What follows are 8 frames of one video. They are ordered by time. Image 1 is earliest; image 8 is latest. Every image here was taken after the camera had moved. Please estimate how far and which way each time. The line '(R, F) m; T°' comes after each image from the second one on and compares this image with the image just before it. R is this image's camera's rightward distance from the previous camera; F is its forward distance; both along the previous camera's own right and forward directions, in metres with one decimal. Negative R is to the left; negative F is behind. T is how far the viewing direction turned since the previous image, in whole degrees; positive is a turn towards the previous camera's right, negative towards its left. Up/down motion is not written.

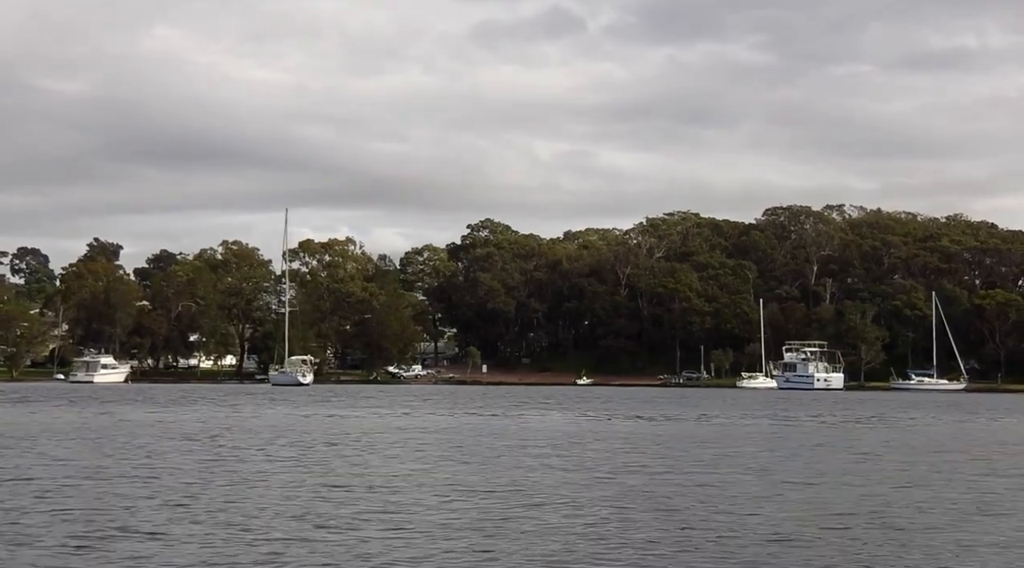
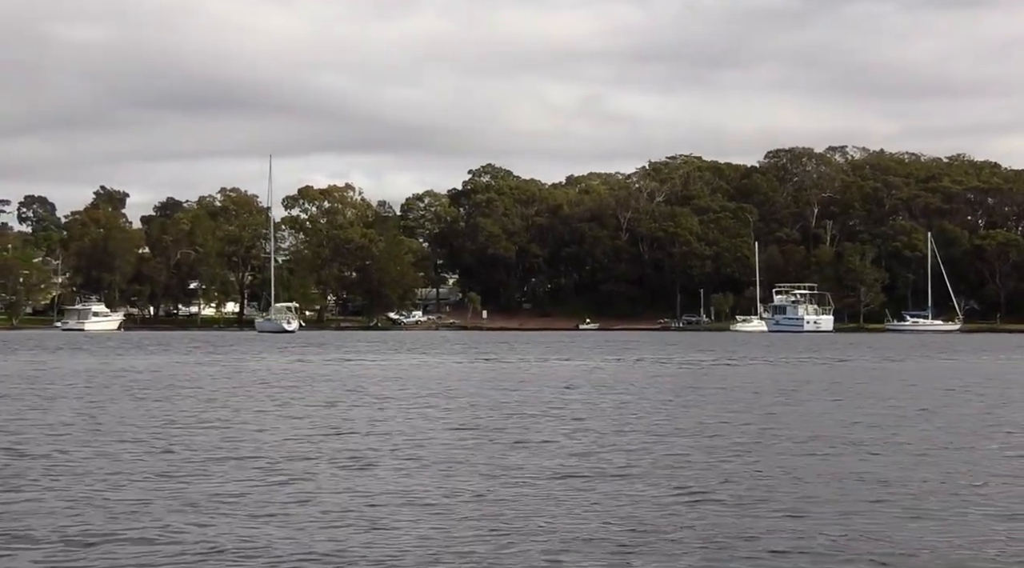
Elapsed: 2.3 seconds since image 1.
(+0.4, +0.8) m; 0°
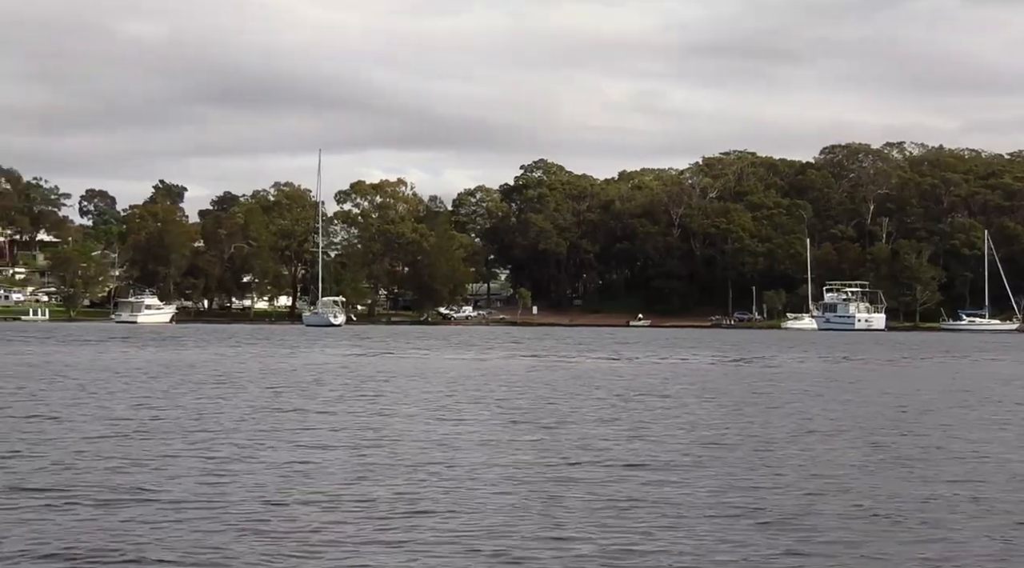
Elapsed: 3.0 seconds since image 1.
(+0.2, +0.7) m; -2°
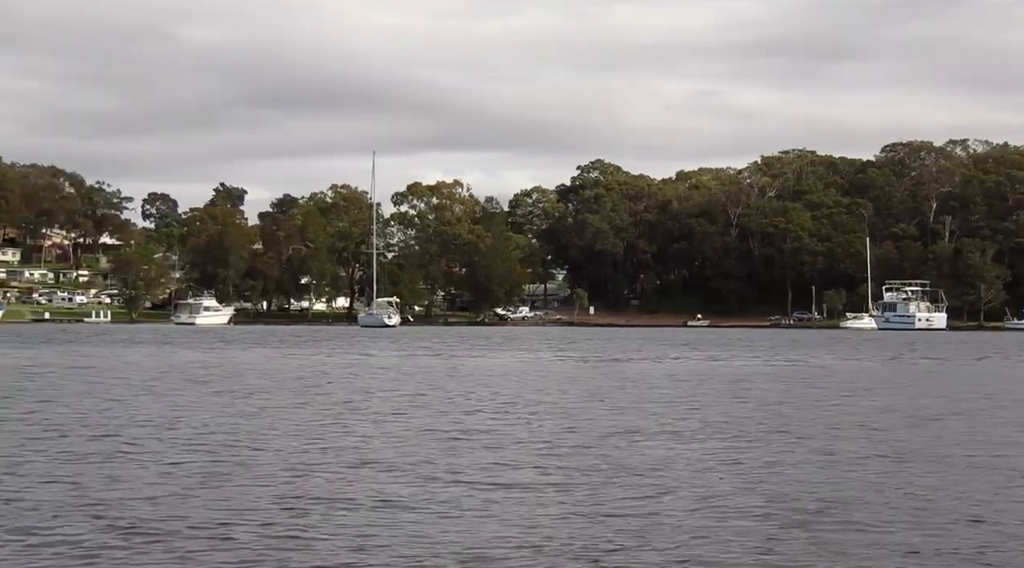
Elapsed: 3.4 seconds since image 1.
(+0.1, +0.4) m; -2°
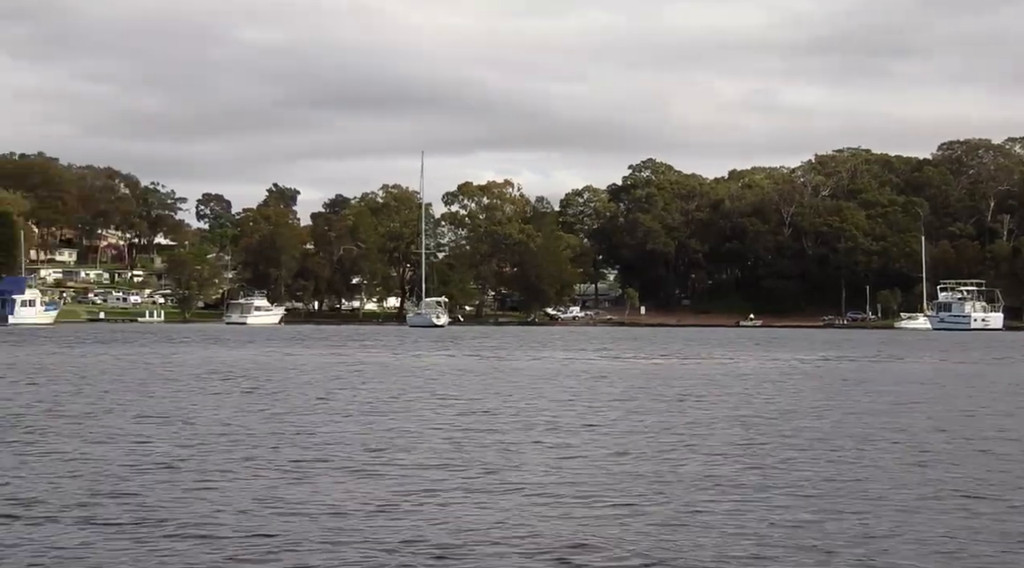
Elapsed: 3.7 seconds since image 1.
(0.0, +0.4) m; -2°
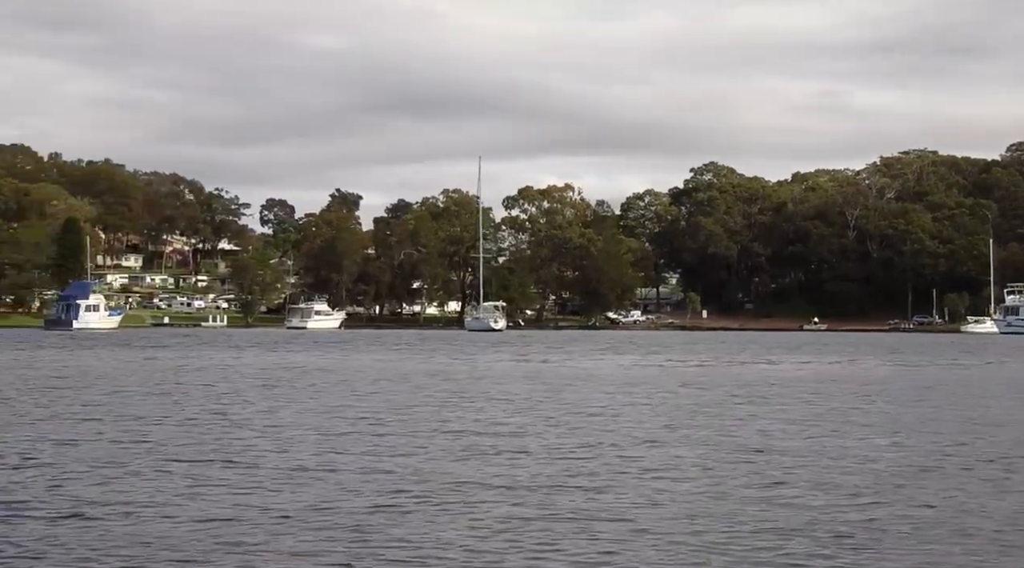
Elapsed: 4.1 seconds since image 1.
(+0.1, +0.4) m; -2°
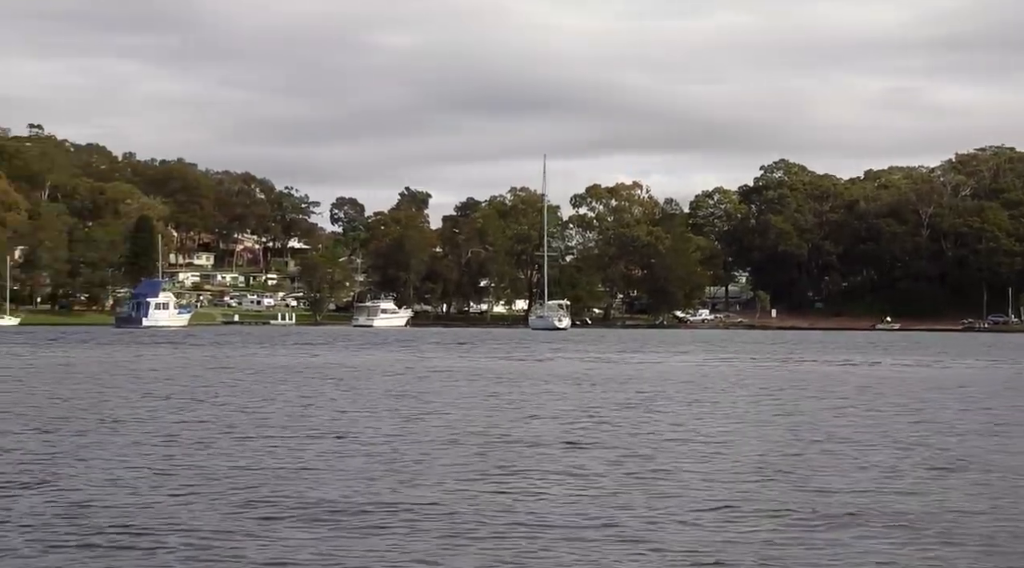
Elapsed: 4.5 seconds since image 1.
(+0.1, +0.6) m; -3°
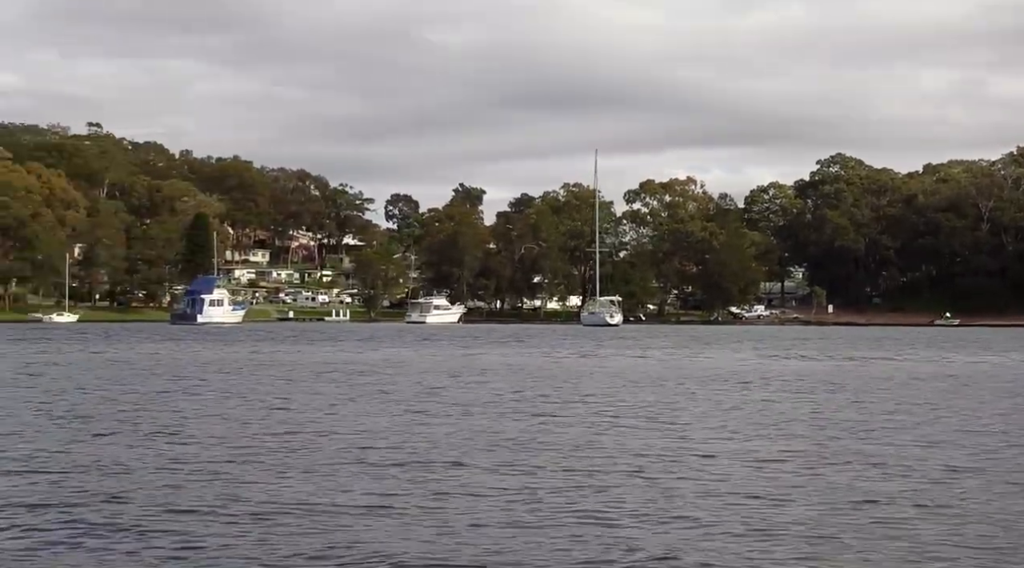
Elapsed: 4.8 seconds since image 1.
(+0.1, +0.5) m; -2°
